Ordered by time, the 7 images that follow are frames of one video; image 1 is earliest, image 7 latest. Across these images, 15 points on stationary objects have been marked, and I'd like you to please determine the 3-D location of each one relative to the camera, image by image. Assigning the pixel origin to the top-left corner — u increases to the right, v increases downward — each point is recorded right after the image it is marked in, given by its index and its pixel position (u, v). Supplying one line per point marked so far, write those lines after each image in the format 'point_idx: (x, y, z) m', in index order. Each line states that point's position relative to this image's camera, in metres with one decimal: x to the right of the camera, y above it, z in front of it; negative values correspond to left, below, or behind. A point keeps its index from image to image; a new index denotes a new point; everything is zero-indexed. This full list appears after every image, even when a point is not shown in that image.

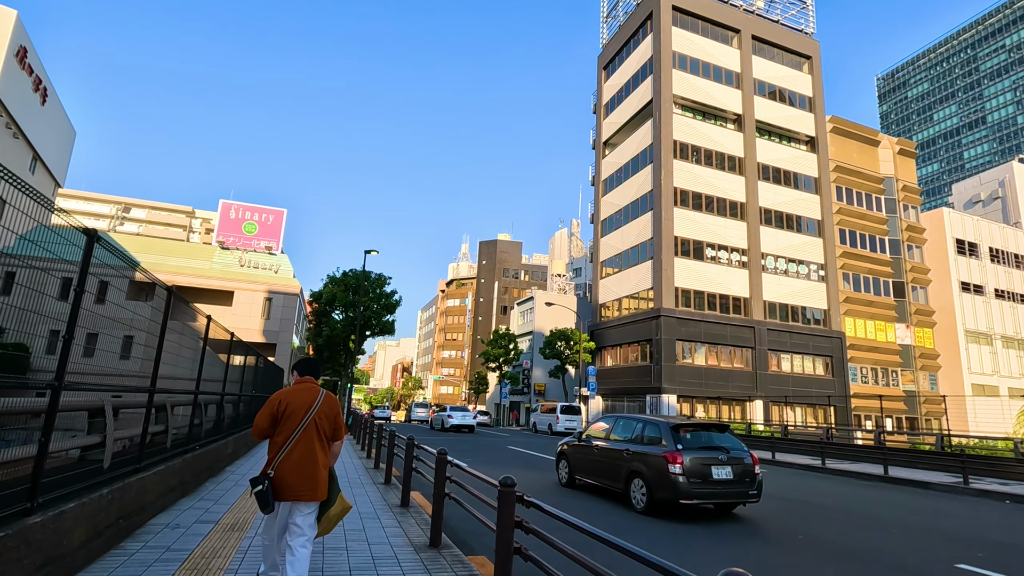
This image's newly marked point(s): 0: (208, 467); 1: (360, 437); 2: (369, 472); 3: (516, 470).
0: (-5.0, -2.9, +8.9) m
1: (-5.2, -5.0, +18.3) m
2: (-3.2, -4.1, +11.9) m
3: (+0.1, -5.1, +15.2) m
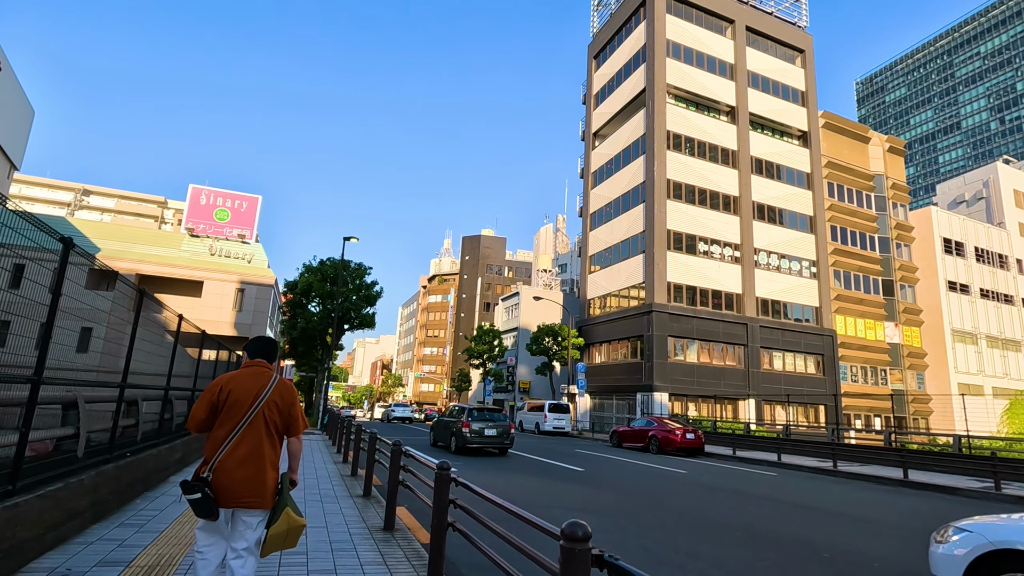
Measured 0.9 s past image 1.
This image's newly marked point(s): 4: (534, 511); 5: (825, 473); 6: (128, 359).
0: (-4.9, -2.5, +7.2) m
1: (-5.4, -4.6, +16.7) m
2: (-3.2, -3.7, +10.3) m
3: (-0.1, -4.7, +13.7) m
4: (+0.4, -3.8, +9.3) m
5: (+9.7, -5.8, +16.8) m
6: (-4.8, -0.9, +6.7) m
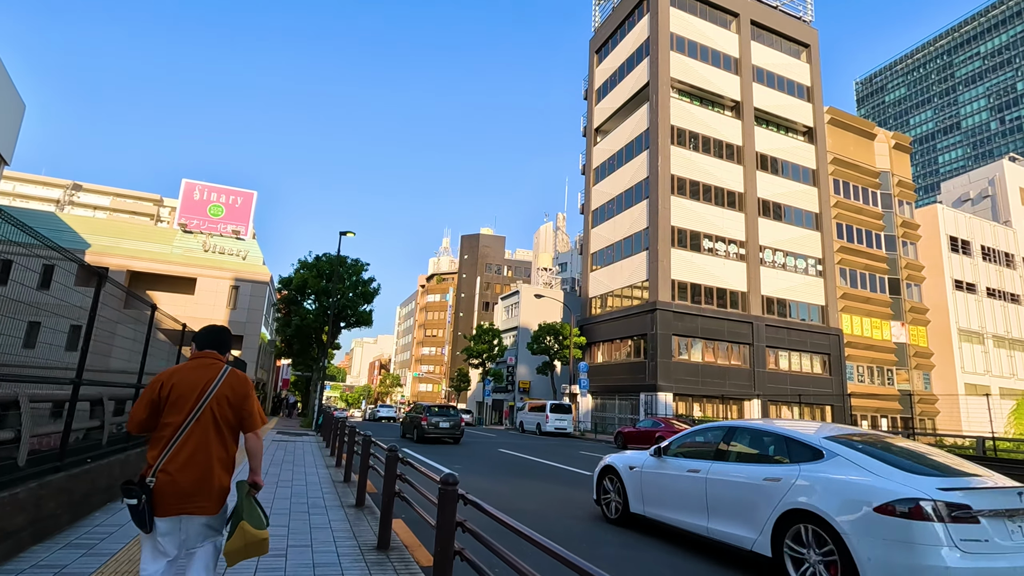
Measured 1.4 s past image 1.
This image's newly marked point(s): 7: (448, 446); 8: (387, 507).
0: (-4.8, -2.4, +6.4) m
1: (-5.4, -4.4, +15.9) m
2: (-3.1, -3.5, +9.5) m
3: (0.0, -4.5, +12.9) m
4: (+0.5, -3.6, +8.6) m
5: (+9.8, -5.7, +16.1) m
6: (-4.6, -0.7, +5.9) m
7: (-2.3, -5.8, +19.8) m
8: (-1.3, -2.3, +5.7) m
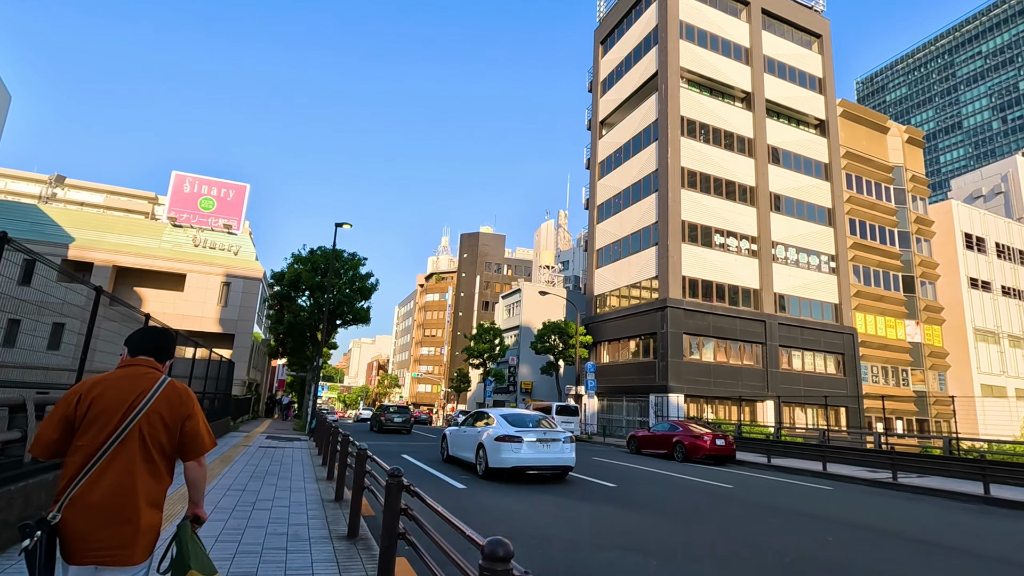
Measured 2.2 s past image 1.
0: (-4.5, -2.1, +5.0) m
1: (-5.1, -4.2, +14.4) m
2: (-2.8, -3.3, +8.1) m
3: (+0.3, -4.3, +11.5) m
4: (+0.8, -3.4, +7.2) m
5: (+10.1, -5.4, +14.7) m
6: (-4.3, -0.5, +4.5) m
7: (-2.1, -5.5, +18.4) m
8: (-1.0, -2.0, +4.3) m
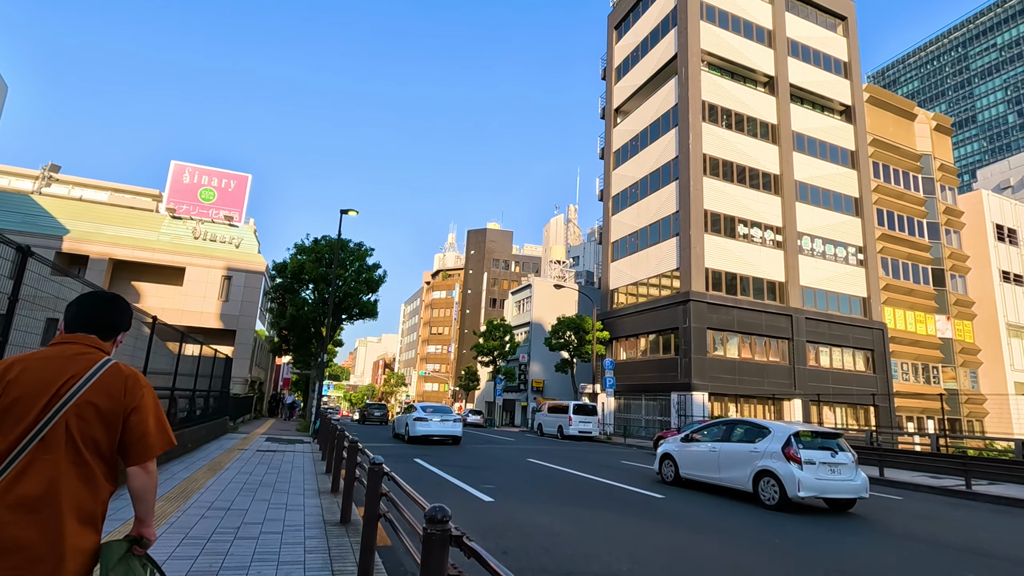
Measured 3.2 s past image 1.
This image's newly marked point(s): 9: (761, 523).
0: (-4.0, -1.8, +3.5) m
1: (-4.4, -3.8, +13.0) m
2: (-2.2, -2.9, +6.6) m
3: (+0.9, -4.0, +10.0) m
4: (+1.4, -3.1, +5.6) m
5: (+10.7, -5.1, +13.1) m
6: (-3.8, -0.2, +3.0) m
7: (-1.4, -5.2, +16.9) m
8: (-0.5, -1.7, +2.8) m
9: (+4.2, -4.0, +9.2) m
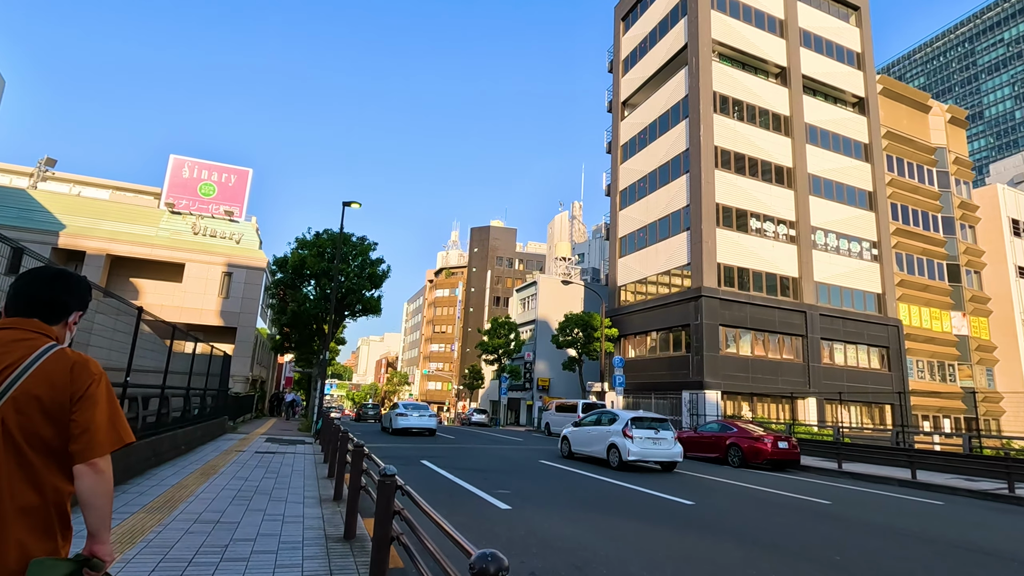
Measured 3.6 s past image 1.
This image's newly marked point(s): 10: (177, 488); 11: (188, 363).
0: (-3.7, -1.6, +2.8) m
1: (-4.1, -3.7, +12.2) m
2: (-1.9, -2.8, +5.8) m
3: (+1.2, -3.8, +9.2) m
4: (+1.6, -2.9, +4.9) m
5: (+11.0, -4.8, +12.3) m
6: (-3.5, 0.0, +2.2) m
7: (-1.1, -5.0, +16.1) m
8: (-0.2, -1.5, +2.0) m
9: (+4.5, -3.8, +8.4) m
10: (-4.9, -2.9, +8.0) m
11: (-9.0, -2.1, +15.0) m
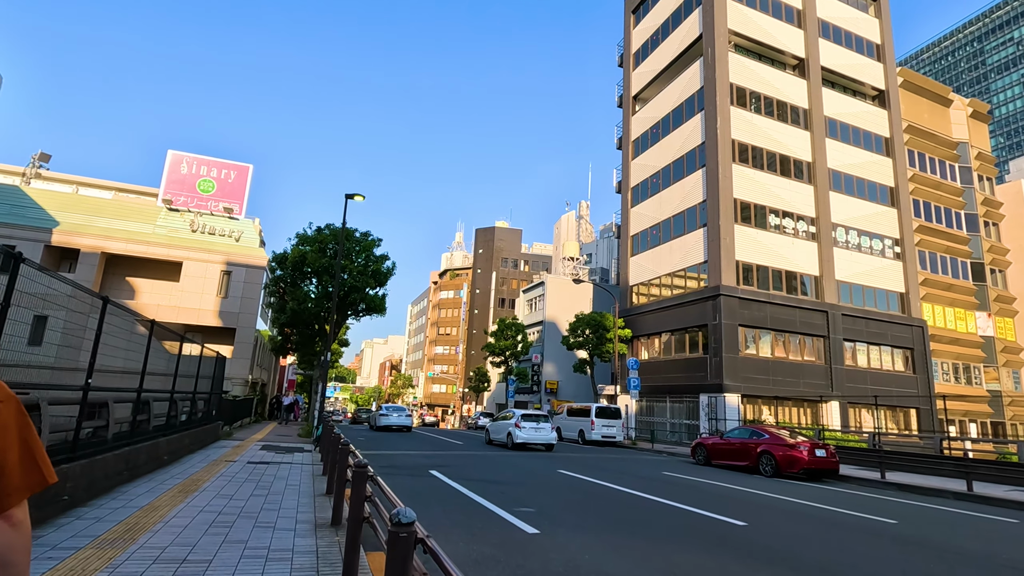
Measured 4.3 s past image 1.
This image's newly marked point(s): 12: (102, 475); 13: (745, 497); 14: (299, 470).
0: (-3.4, -1.4, +1.6) m
1: (-3.7, -3.5, +11.0) m
2: (-1.6, -2.6, +4.7) m
3: (+1.6, -3.6, +8.0) m
4: (+2.0, -2.7, +3.6) m
5: (+11.4, -4.7, +11.0) m
6: (-3.2, +0.2, +1.1) m
7: (-0.6, -4.8, +14.9) m
8: (+0.1, -1.3, +0.8) m
9: (+4.9, -3.6, +7.1) m
10: (-4.6, -2.8, +6.8) m
11: (-8.6, -1.9, +13.9) m
12: (-5.6, -2.5, +7.4) m
13: (+5.4, -4.7, +12.2) m
14: (-4.4, -3.7, +11.2) m
